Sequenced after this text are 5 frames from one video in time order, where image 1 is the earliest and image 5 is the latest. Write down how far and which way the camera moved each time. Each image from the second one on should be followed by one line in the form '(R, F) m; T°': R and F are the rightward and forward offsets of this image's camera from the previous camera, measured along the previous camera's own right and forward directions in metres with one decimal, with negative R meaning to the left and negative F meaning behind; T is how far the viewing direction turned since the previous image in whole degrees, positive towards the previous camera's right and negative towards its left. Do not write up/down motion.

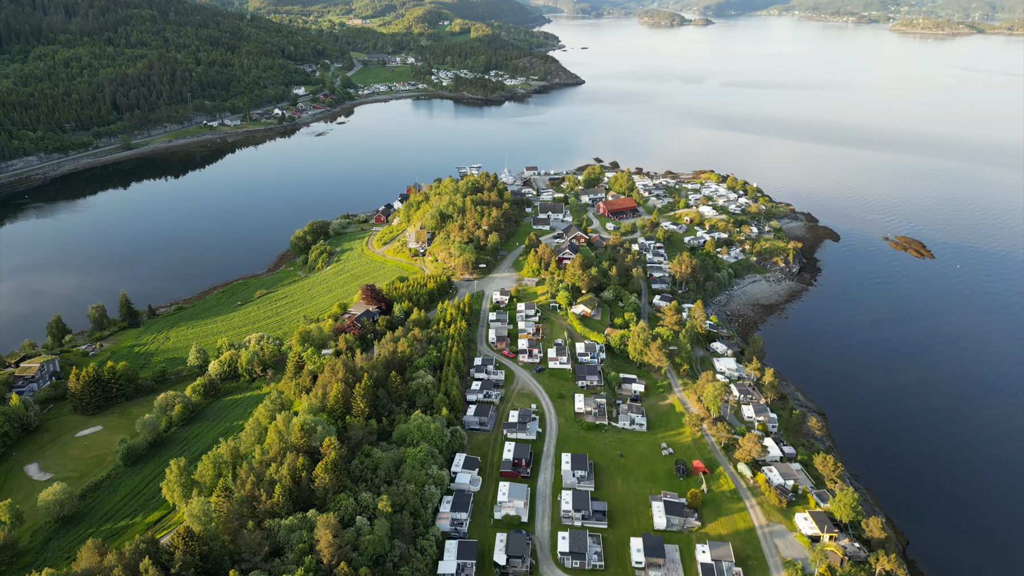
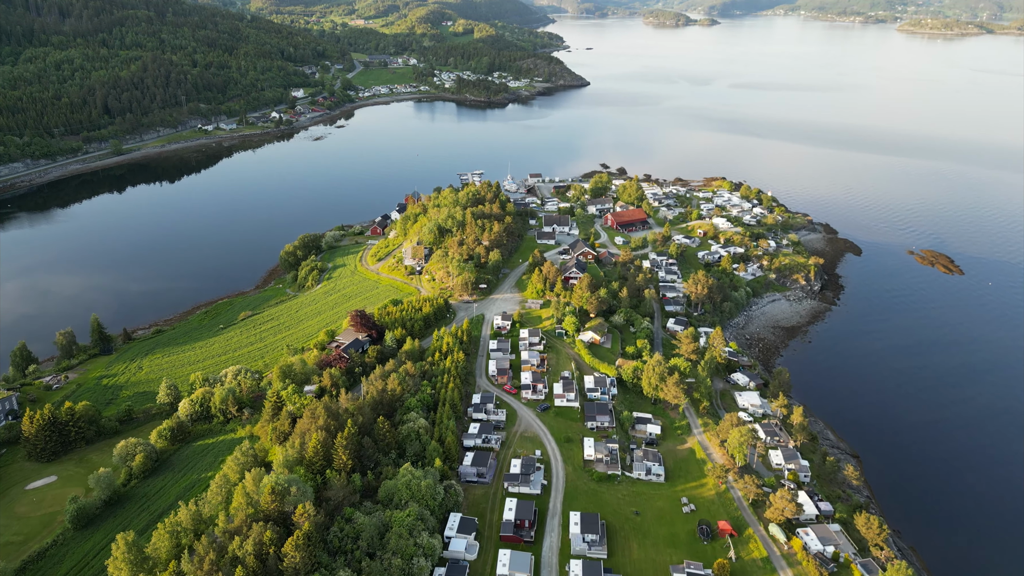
(+0.1, +3.0) m; 0°
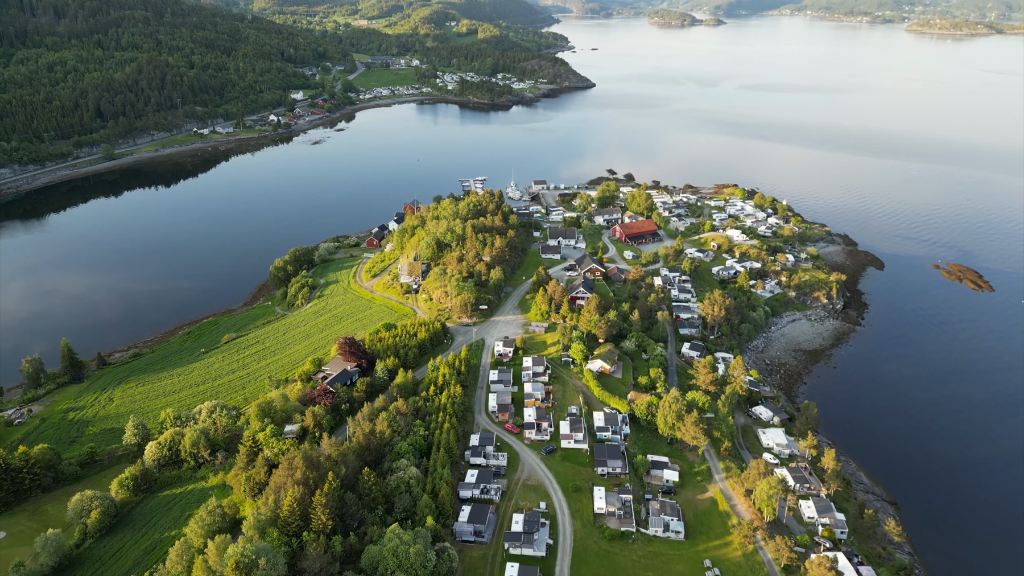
(+0.1, +2.7) m; 0°
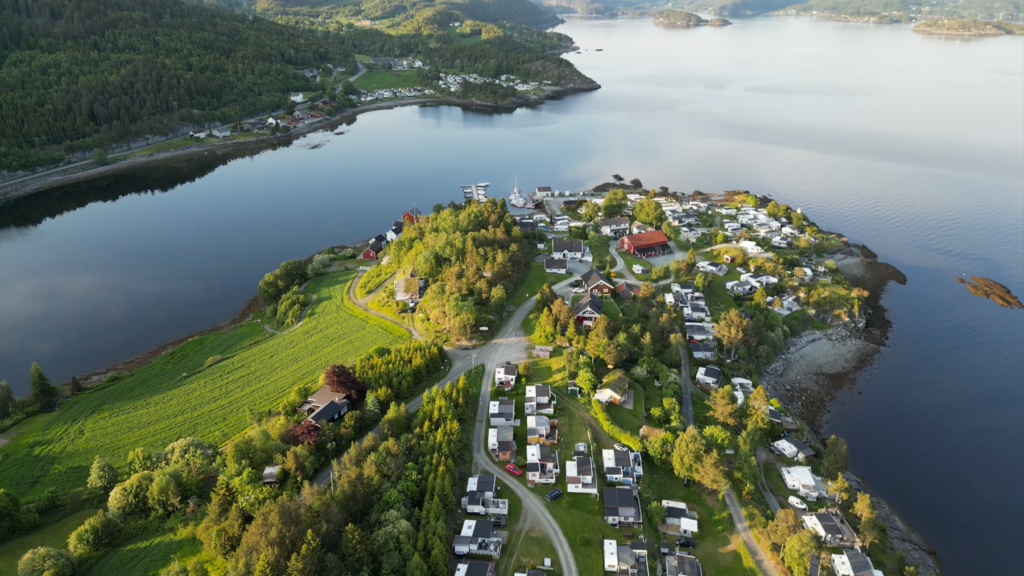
(+0.1, +2.4) m; 0°
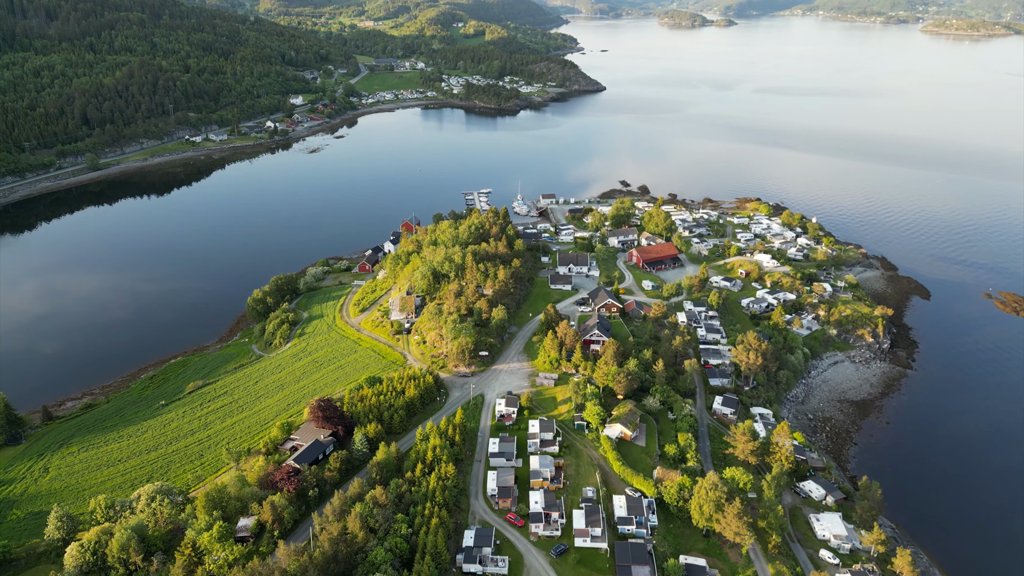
(+0.1, +2.4) m; 0°
